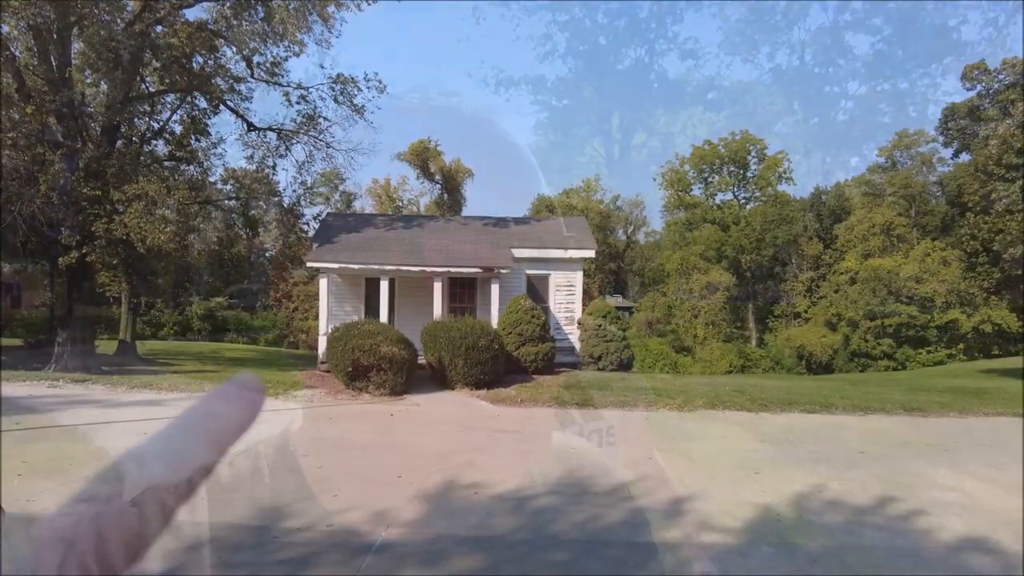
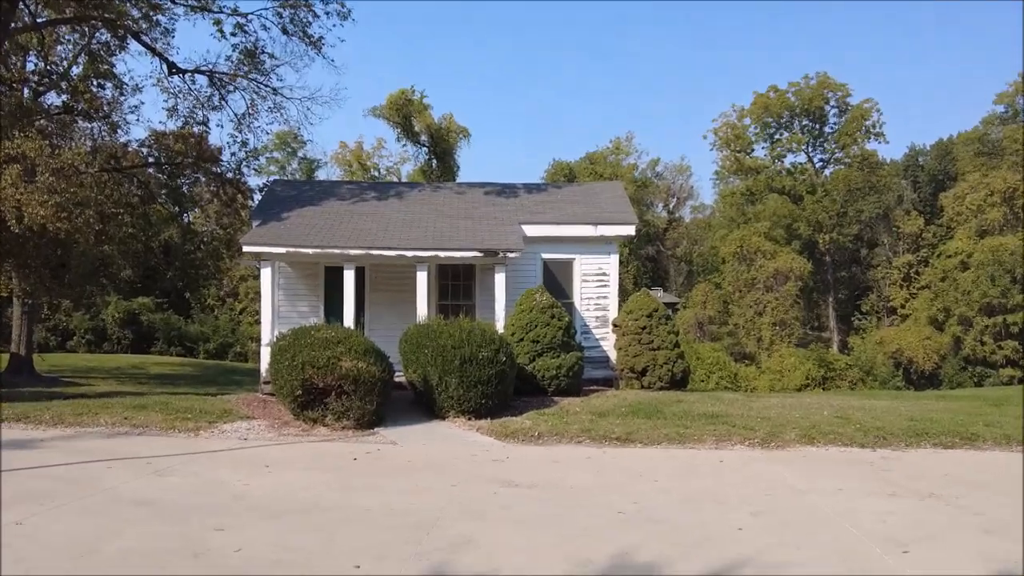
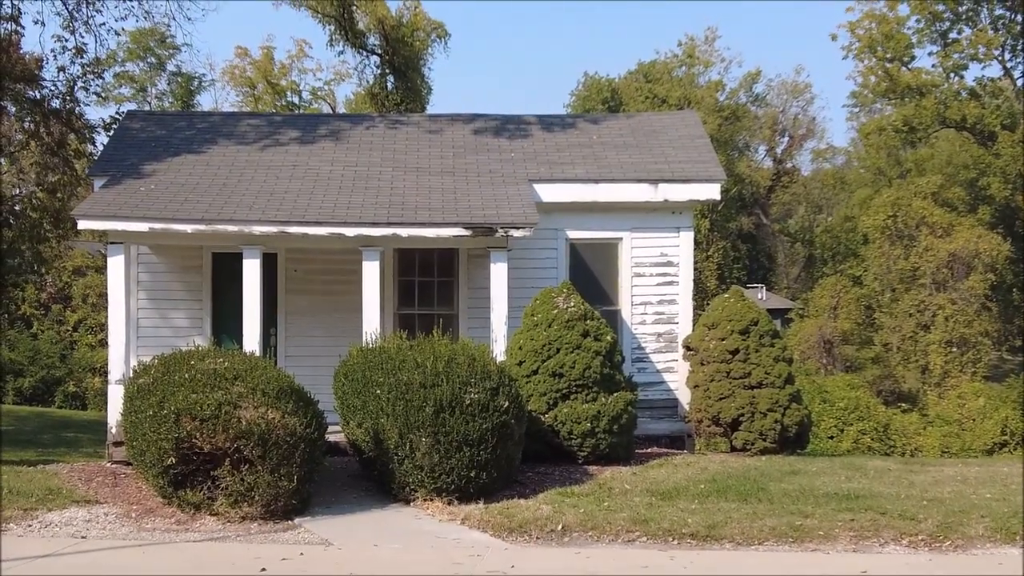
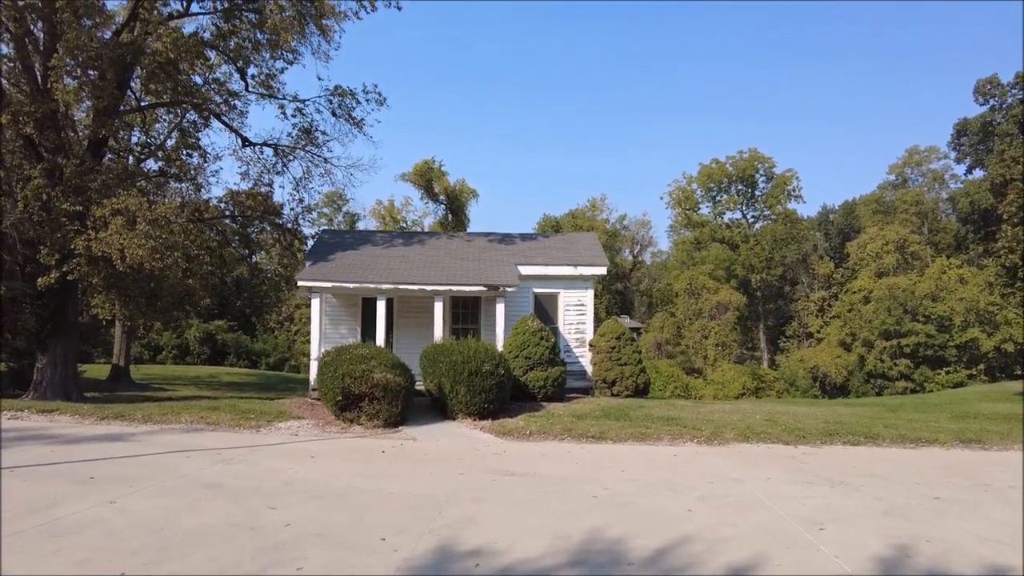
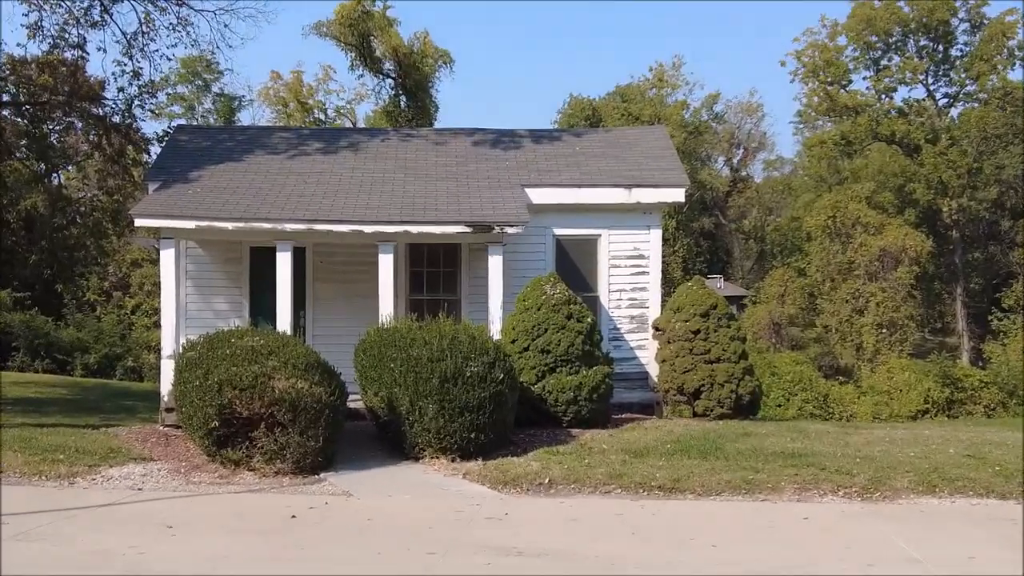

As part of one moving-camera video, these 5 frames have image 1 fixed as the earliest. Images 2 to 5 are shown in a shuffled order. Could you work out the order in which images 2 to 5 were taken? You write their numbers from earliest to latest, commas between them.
4, 2, 5, 3
